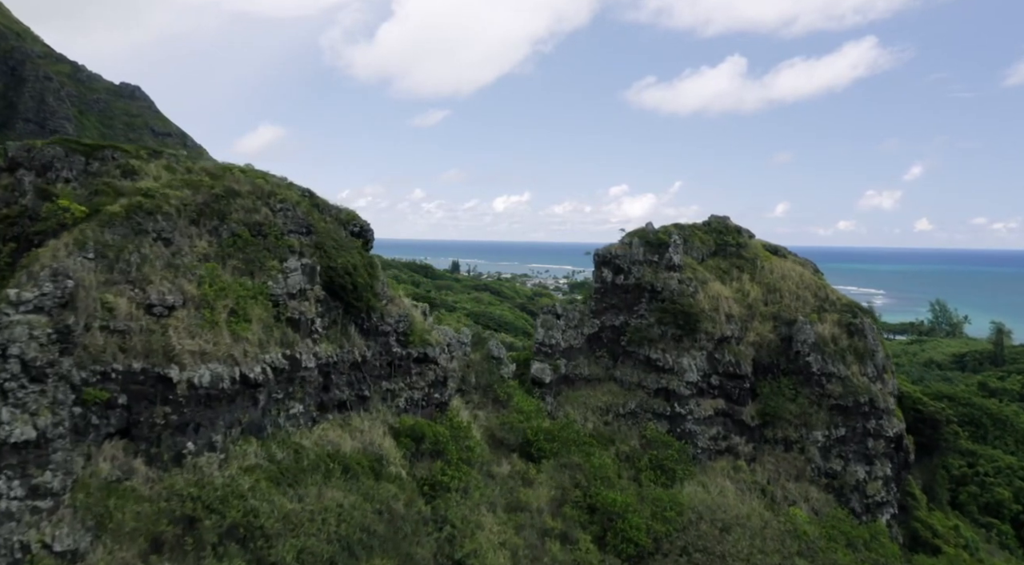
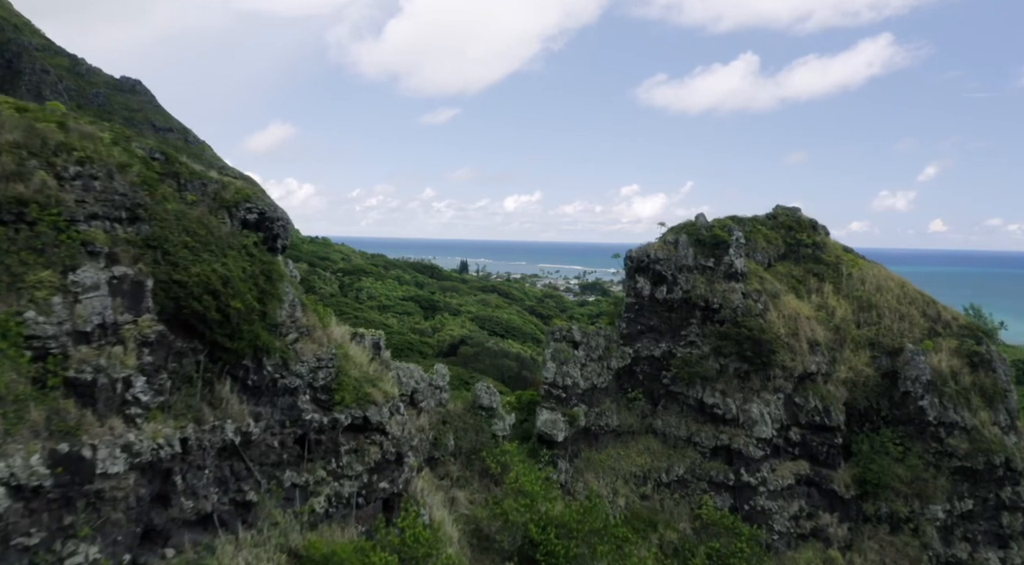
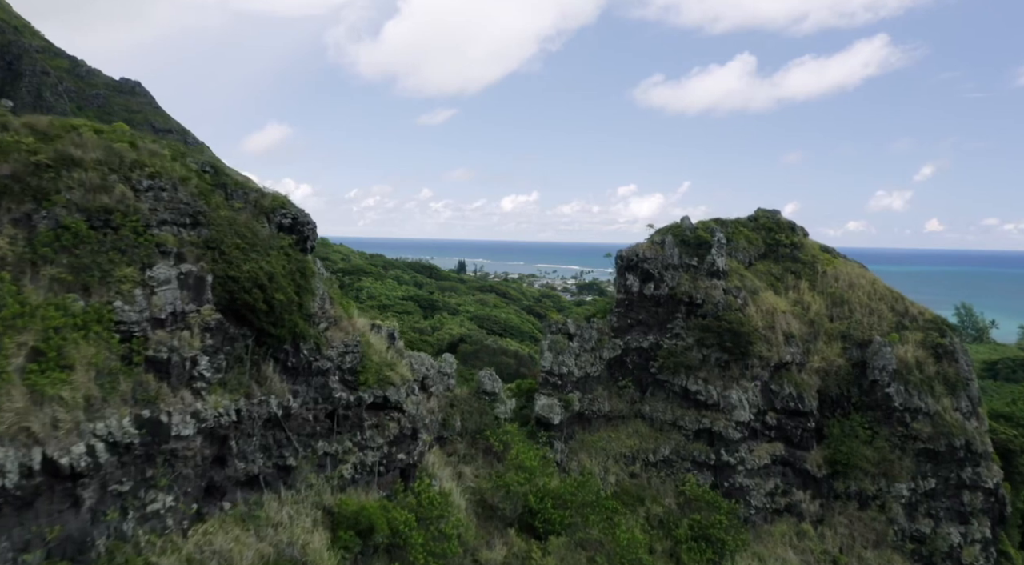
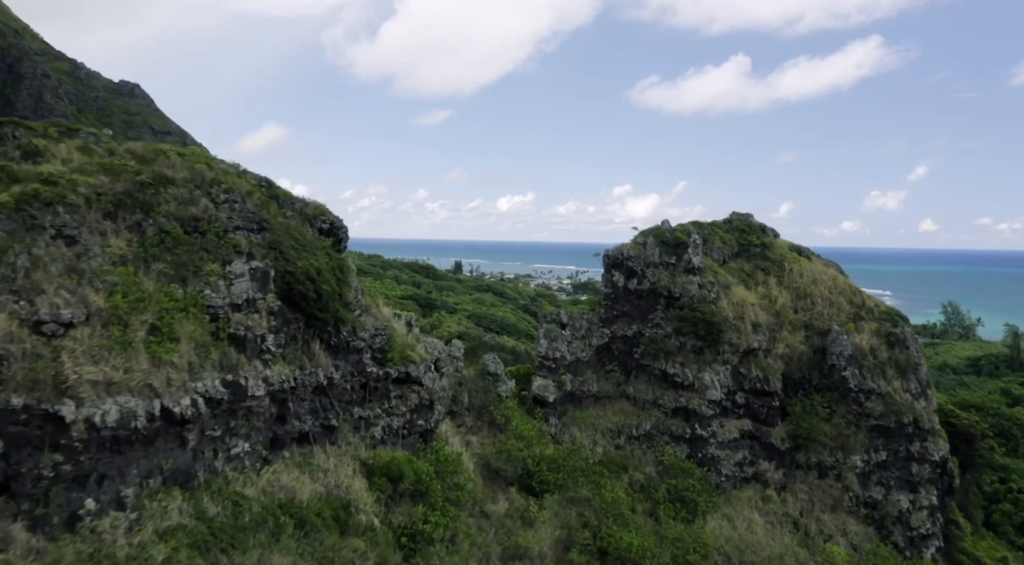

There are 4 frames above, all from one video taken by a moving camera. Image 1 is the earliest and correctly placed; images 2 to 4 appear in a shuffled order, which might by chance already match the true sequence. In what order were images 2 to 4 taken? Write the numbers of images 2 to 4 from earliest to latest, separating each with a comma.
4, 3, 2
